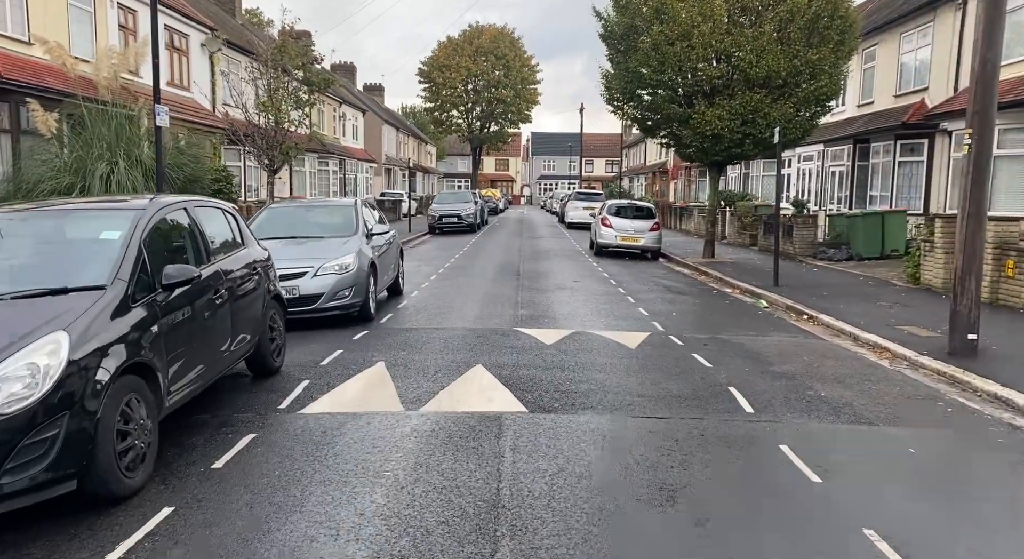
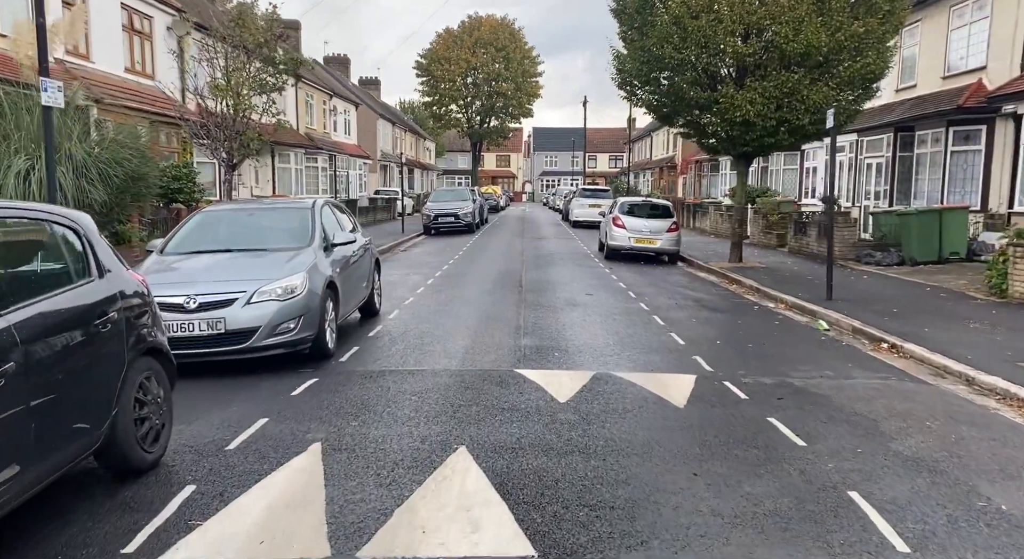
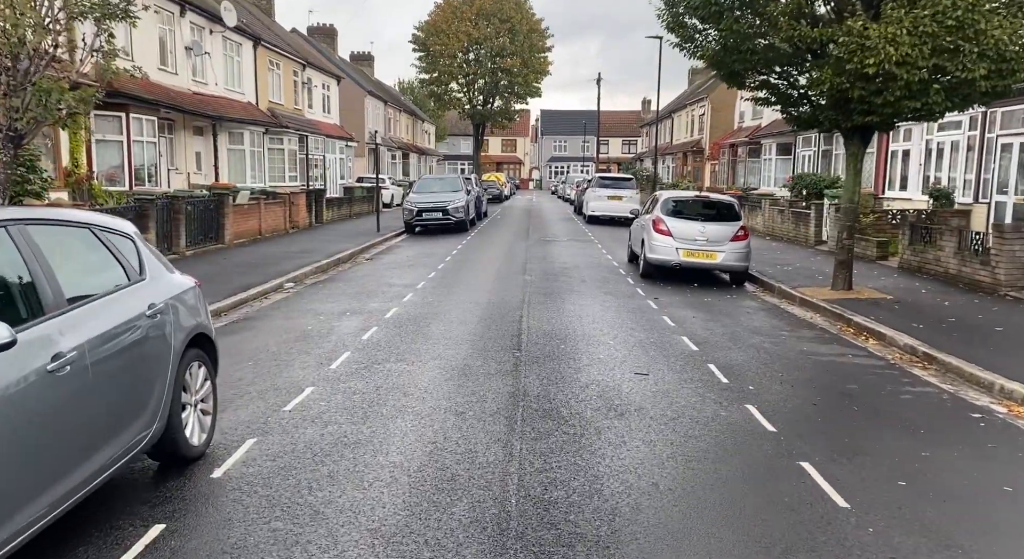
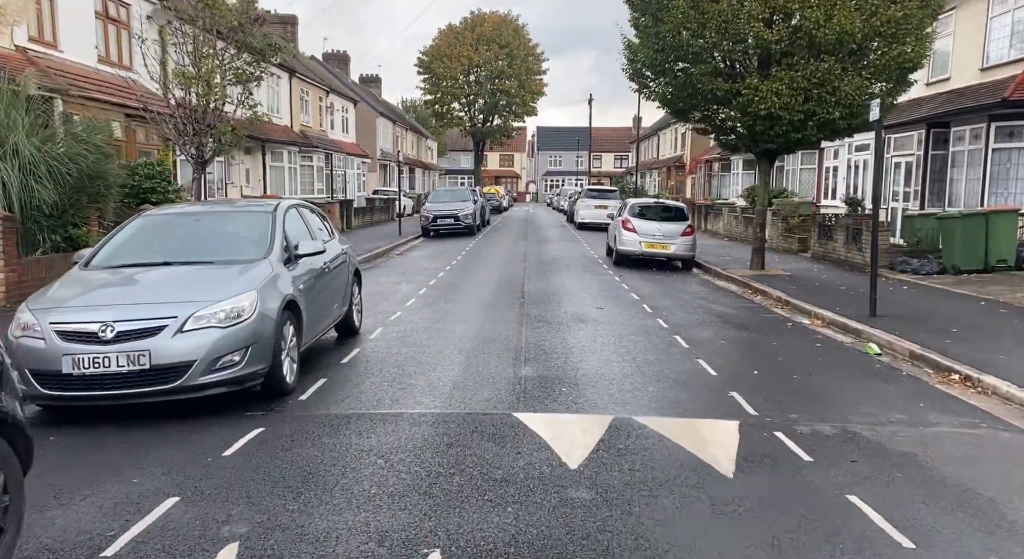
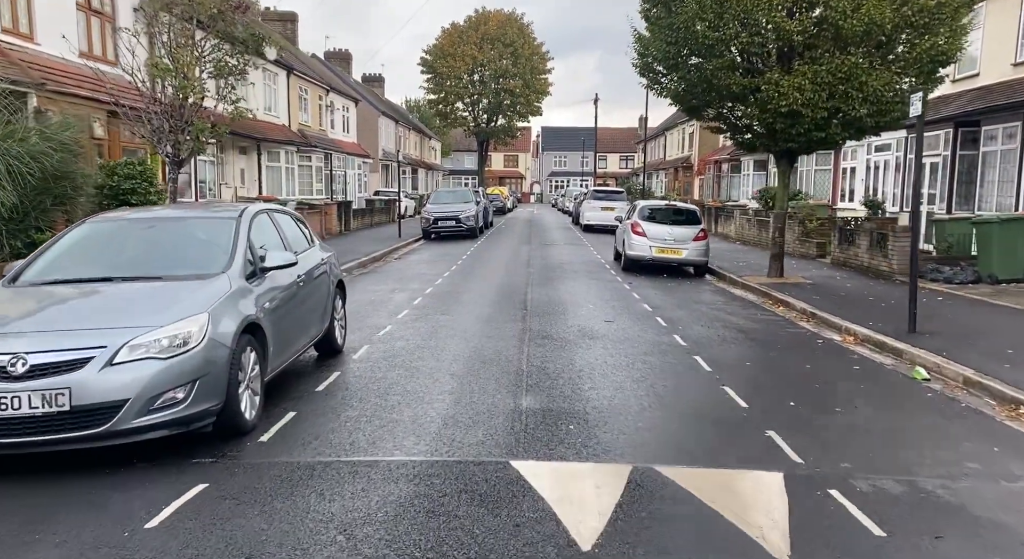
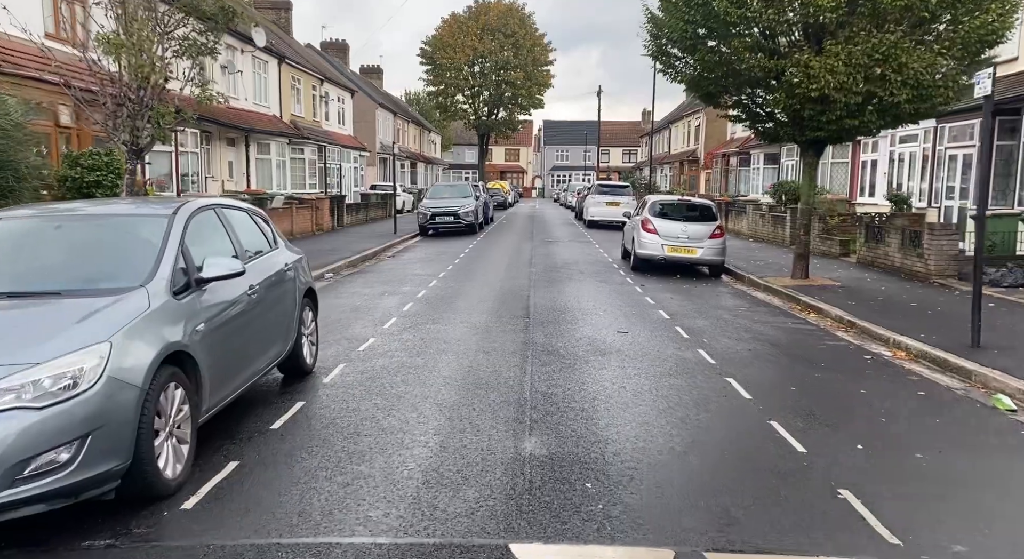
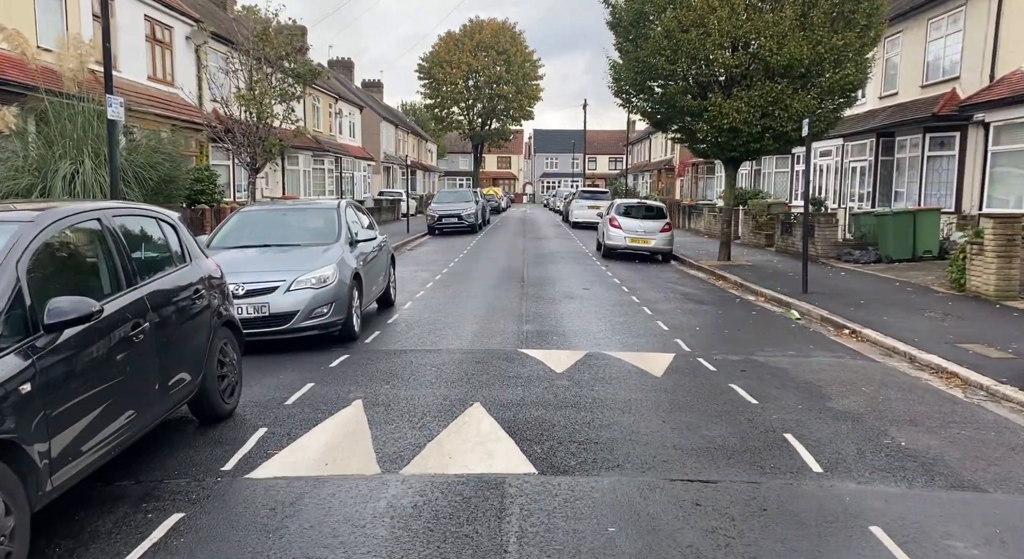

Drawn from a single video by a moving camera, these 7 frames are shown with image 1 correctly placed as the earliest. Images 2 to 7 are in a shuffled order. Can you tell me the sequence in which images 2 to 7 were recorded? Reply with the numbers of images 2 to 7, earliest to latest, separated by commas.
7, 2, 4, 5, 6, 3
